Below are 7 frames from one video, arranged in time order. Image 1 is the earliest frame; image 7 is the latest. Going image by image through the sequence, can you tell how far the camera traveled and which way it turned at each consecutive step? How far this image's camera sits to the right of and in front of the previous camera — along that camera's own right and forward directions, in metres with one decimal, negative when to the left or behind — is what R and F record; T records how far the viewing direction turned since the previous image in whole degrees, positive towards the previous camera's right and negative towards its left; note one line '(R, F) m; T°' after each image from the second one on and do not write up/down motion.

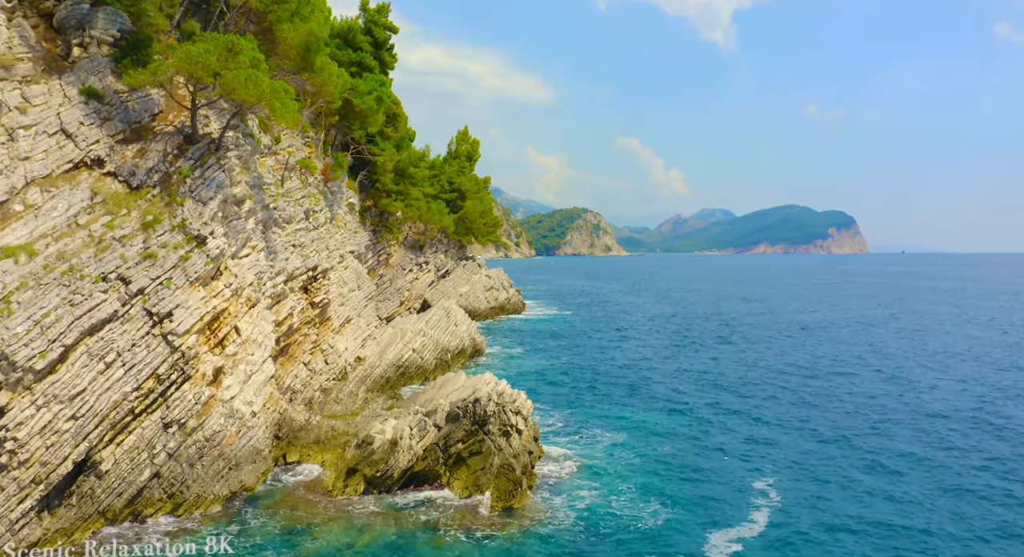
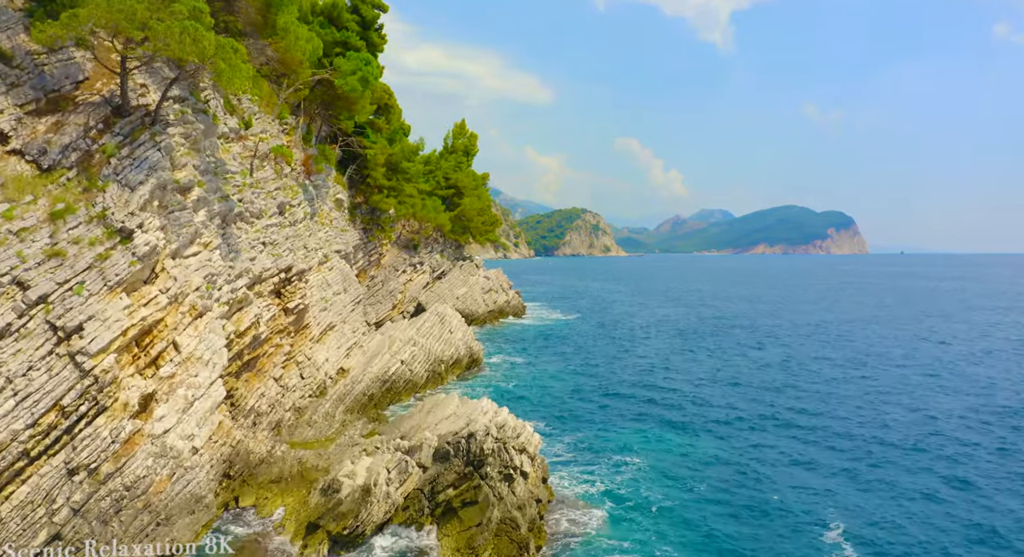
(-0.1, +4.0) m; 0°
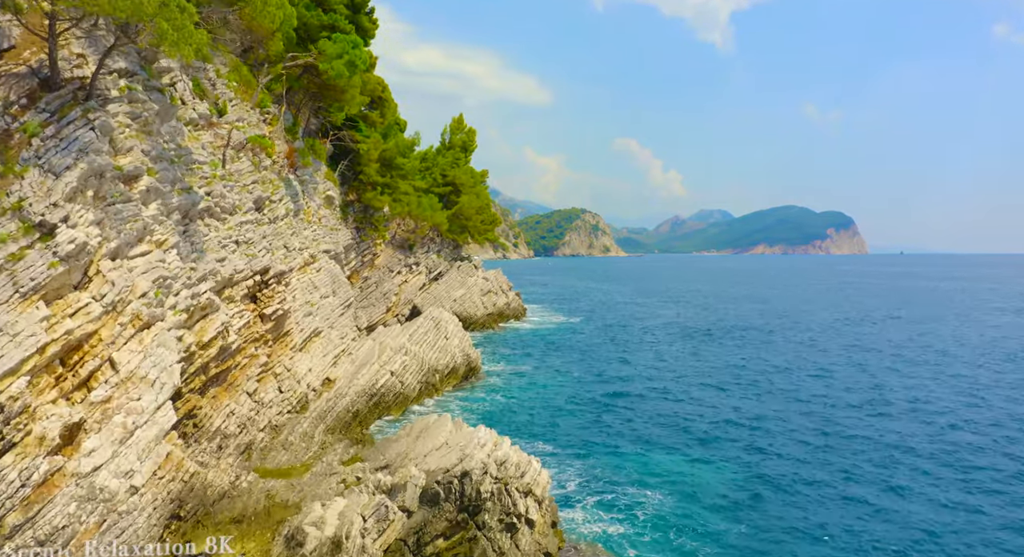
(-0.1, +2.8) m; 0°
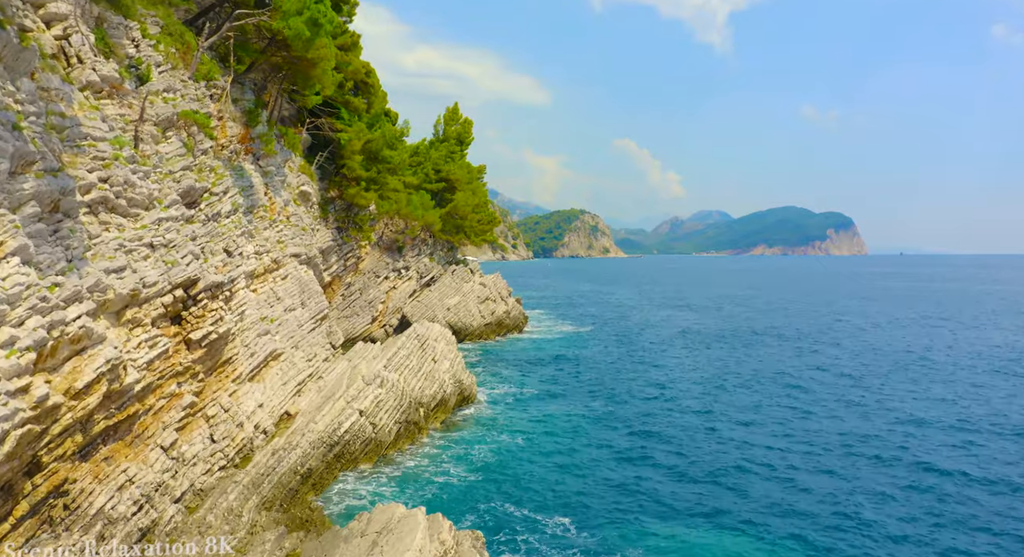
(-0.1, +6.0) m; 0°
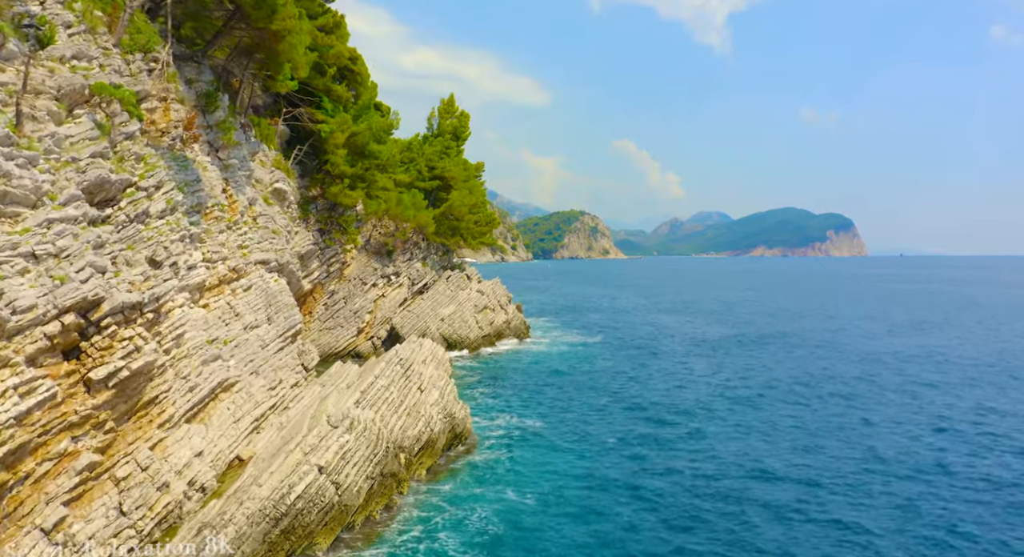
(-0.1, +4.7) m; 0°
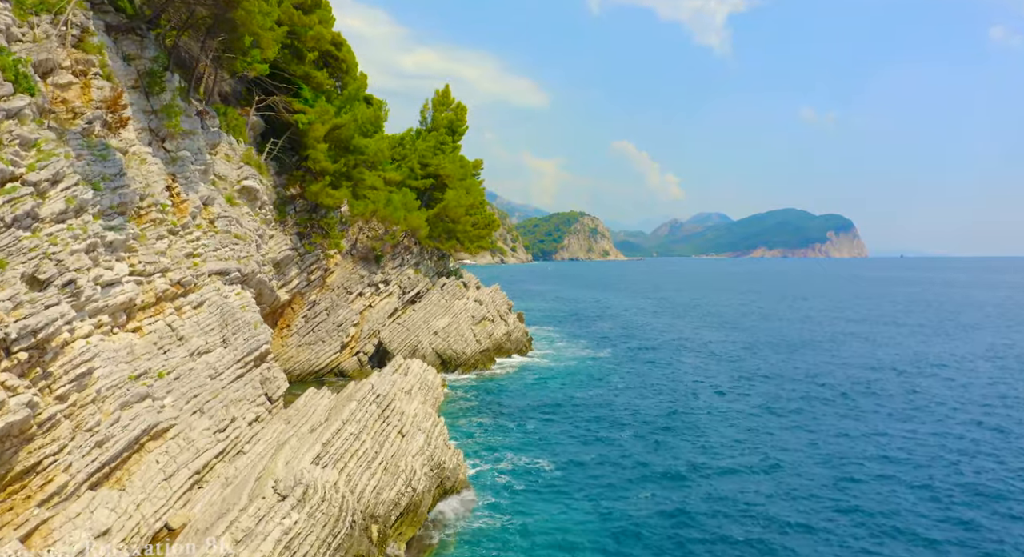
(-0.1, +4.5) m; 0°
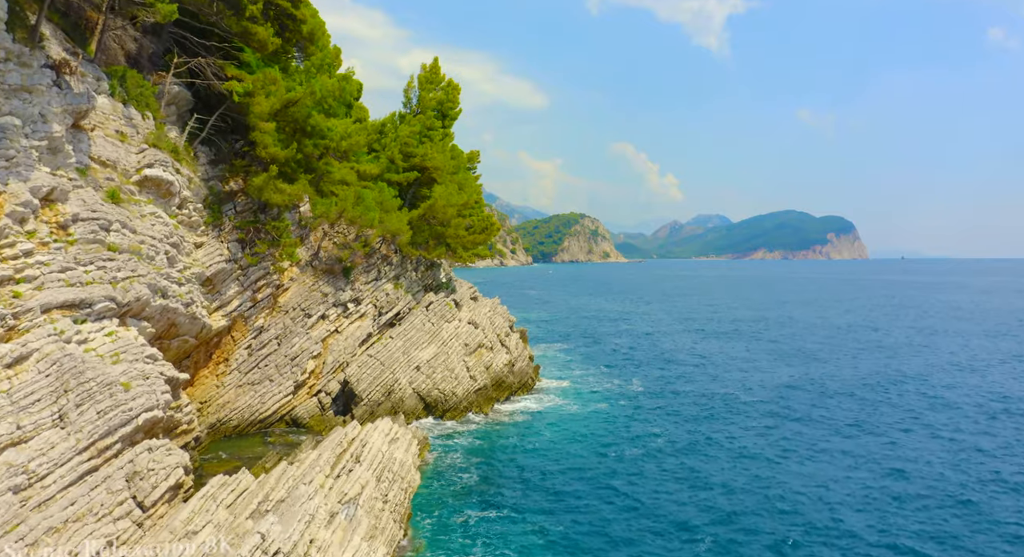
(-0.2, +8.7) m; 0°
